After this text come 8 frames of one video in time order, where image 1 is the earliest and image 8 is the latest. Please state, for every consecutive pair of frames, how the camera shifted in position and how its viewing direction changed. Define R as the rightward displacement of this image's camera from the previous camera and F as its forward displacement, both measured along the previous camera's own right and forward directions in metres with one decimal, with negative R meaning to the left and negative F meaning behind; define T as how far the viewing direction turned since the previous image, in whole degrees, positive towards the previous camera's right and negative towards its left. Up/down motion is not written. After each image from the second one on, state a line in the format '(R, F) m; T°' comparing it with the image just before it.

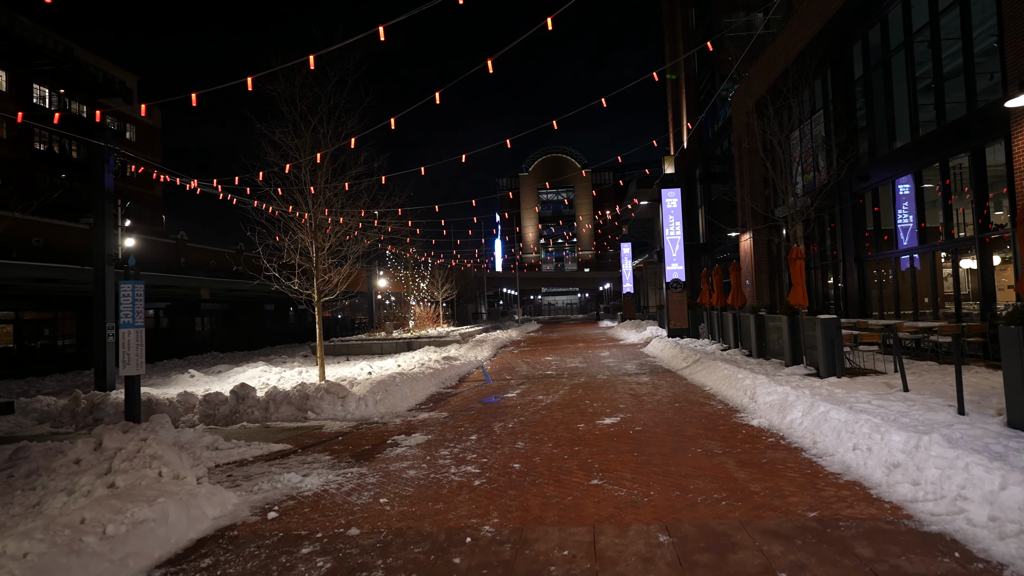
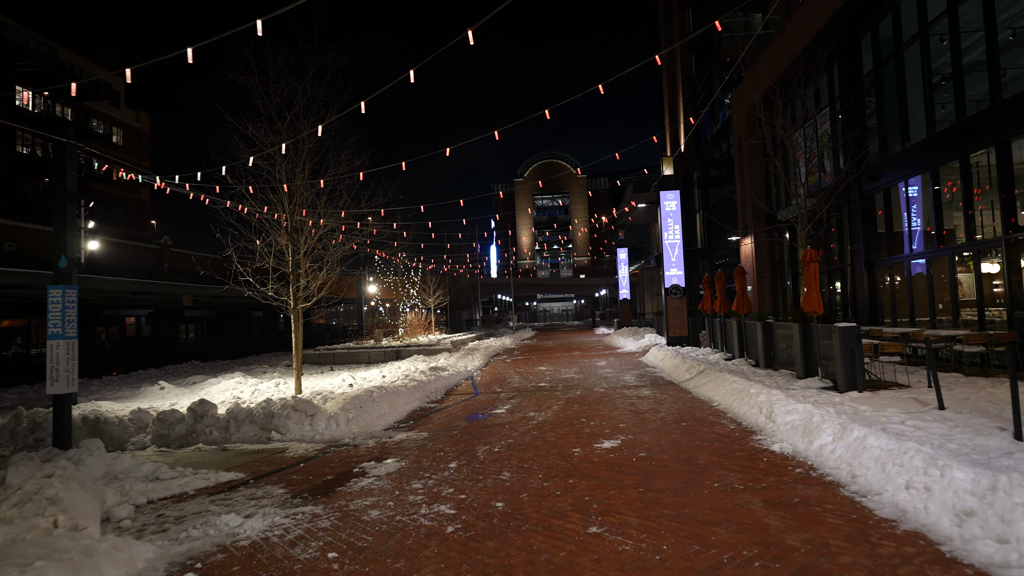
(+0.1, +0.9) m; 0°
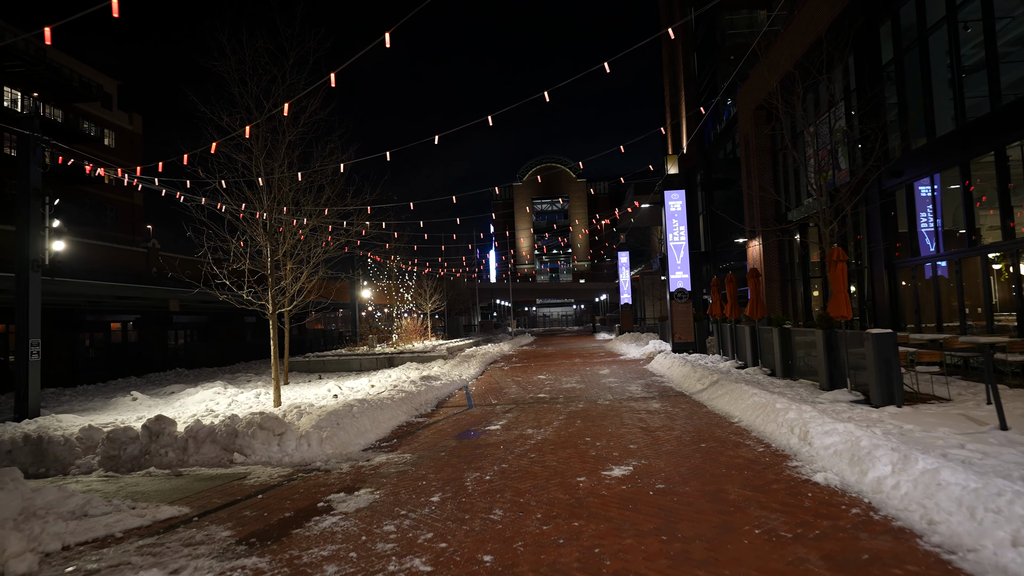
(+0.1, +1.0) m; 0°
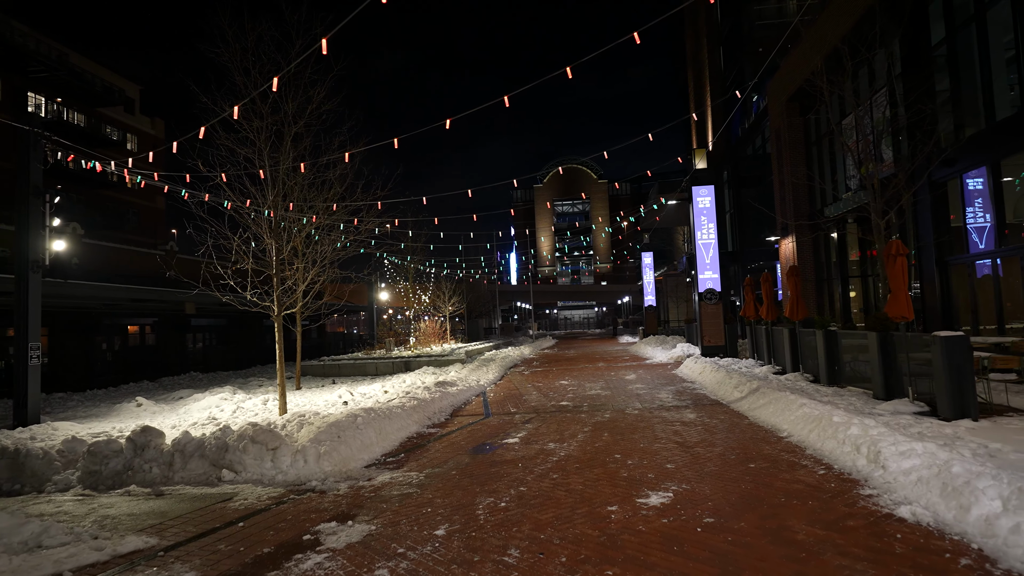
(0.0, +0.8) m; -2°
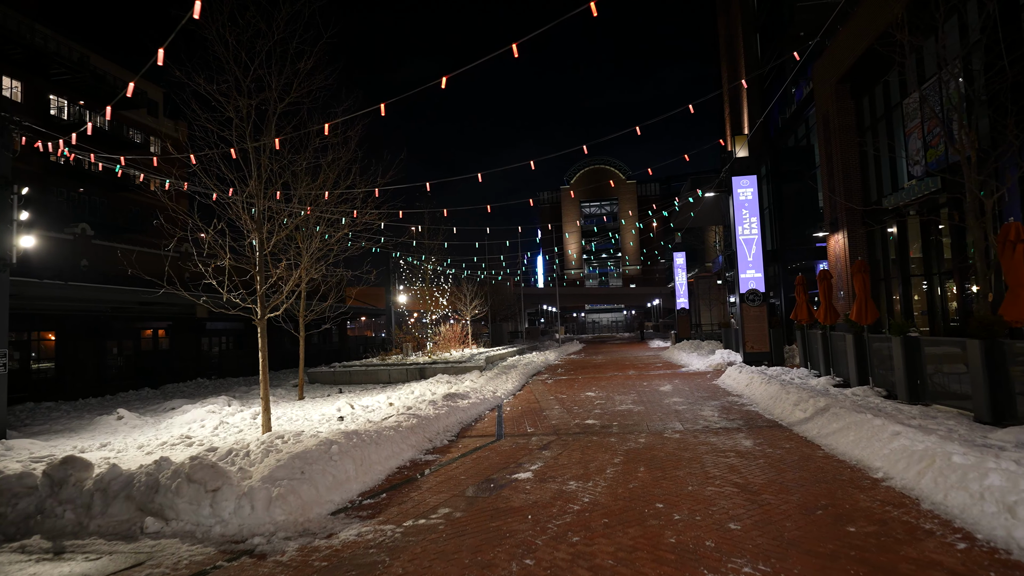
(+0.2, +1.6) m; -3°
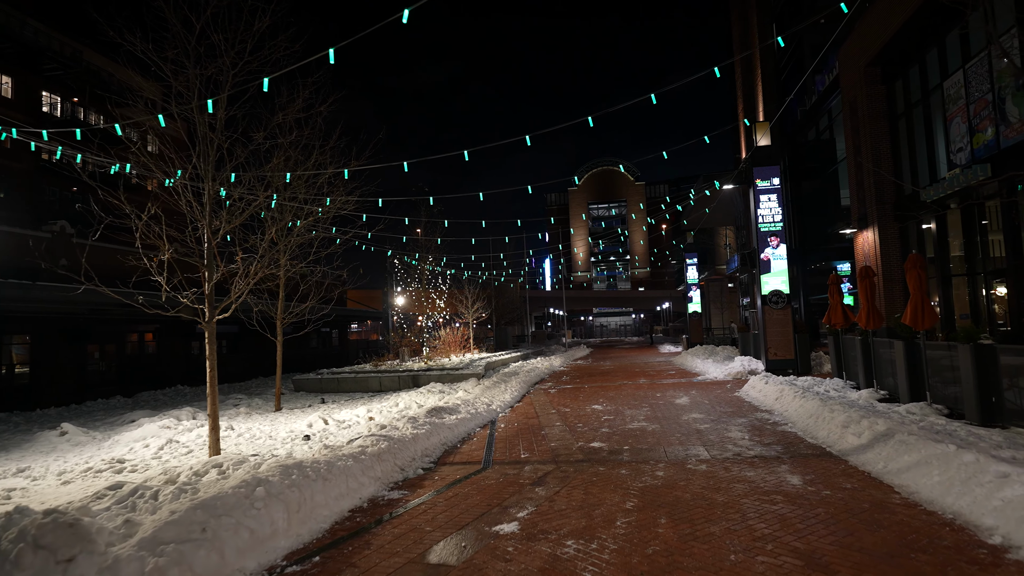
(+0.2, +1.5) m; -1°
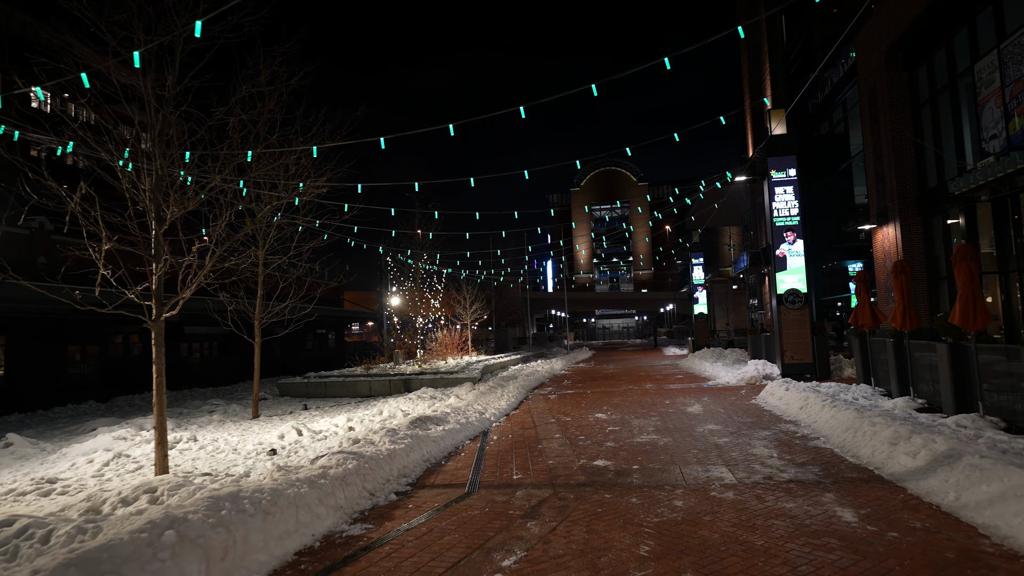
(+0.1, +1.1) m; 0°
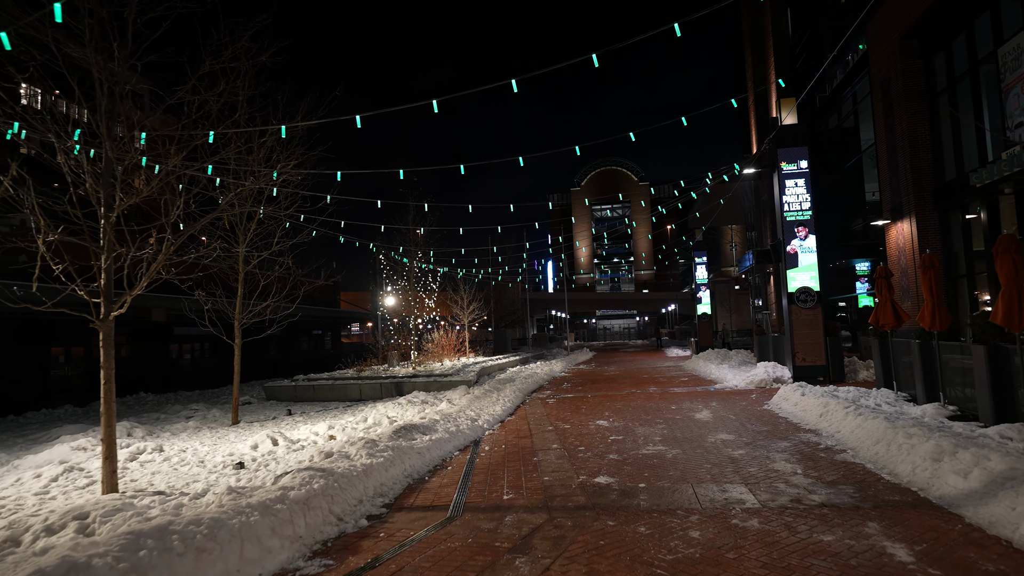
(+0.1, +0.8) m; 0°
